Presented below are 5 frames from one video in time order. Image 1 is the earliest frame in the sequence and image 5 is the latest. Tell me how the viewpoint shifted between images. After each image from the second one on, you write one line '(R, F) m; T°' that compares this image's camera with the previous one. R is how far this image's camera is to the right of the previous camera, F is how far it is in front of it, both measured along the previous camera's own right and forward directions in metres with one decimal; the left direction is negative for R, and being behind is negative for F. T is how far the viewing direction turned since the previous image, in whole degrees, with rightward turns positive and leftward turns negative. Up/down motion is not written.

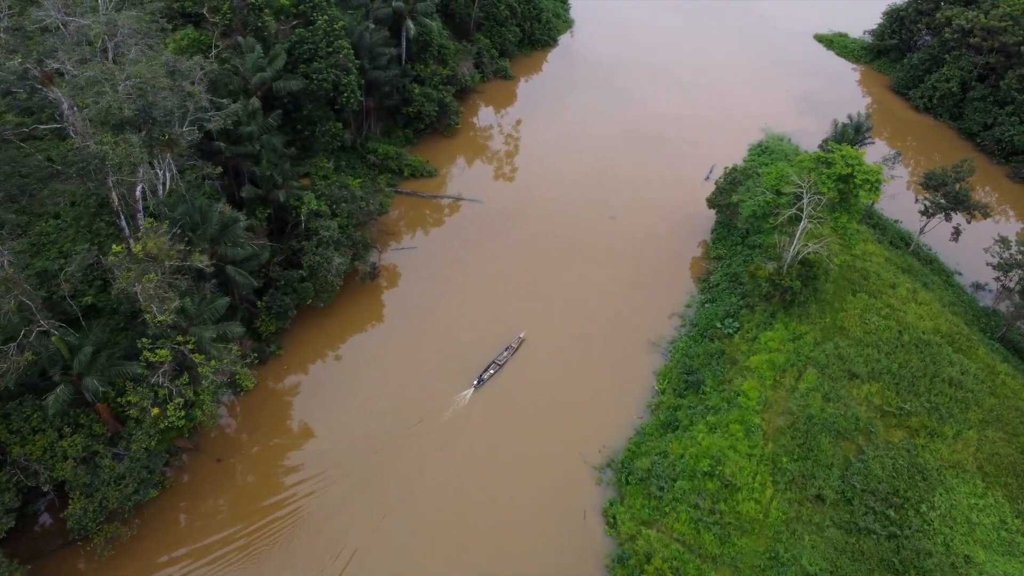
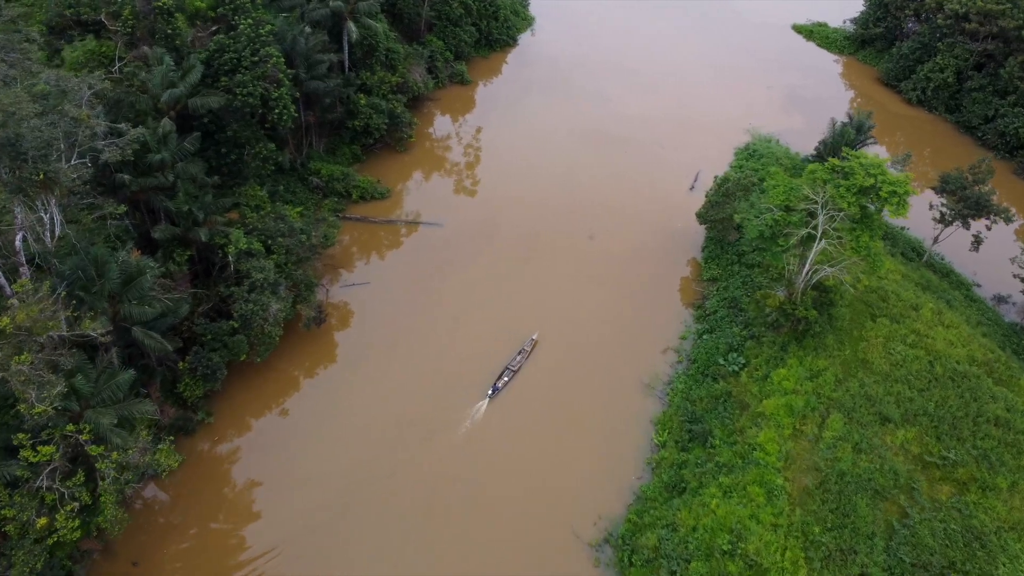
(-0.1, +2.9) m; +3°
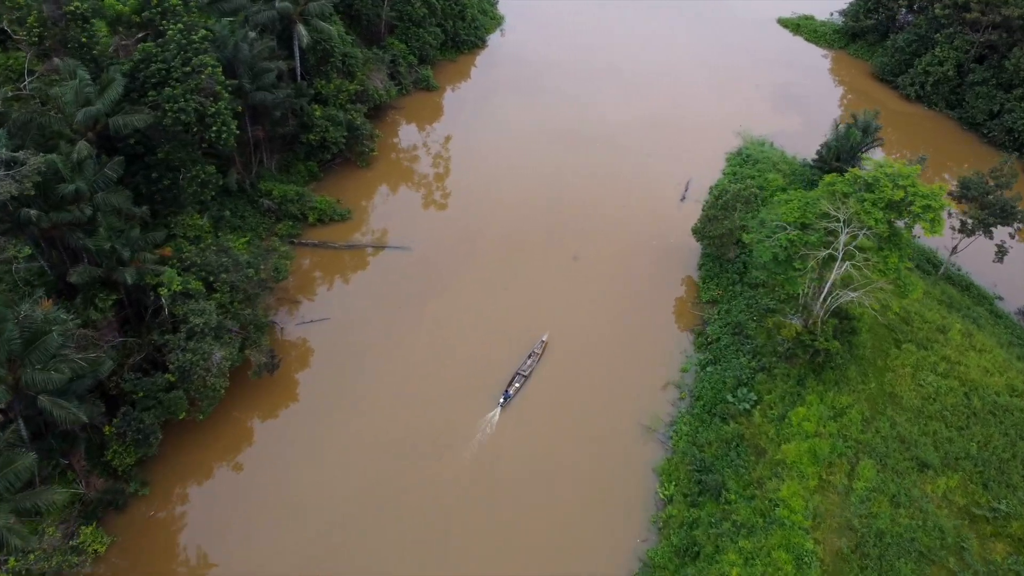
(-0.1, +2.1) m; +2°
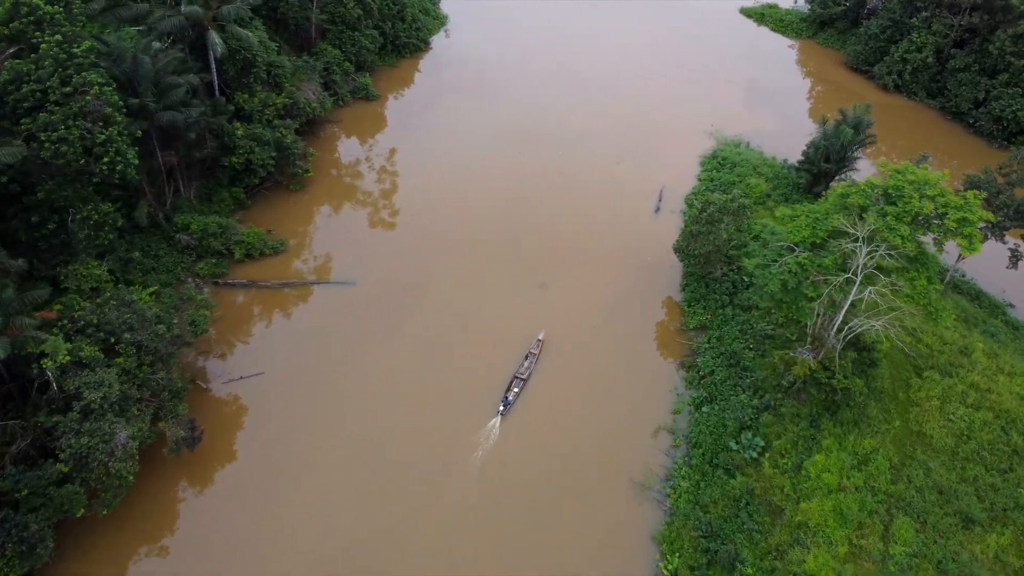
(-0.1, +2.3) m; +3°
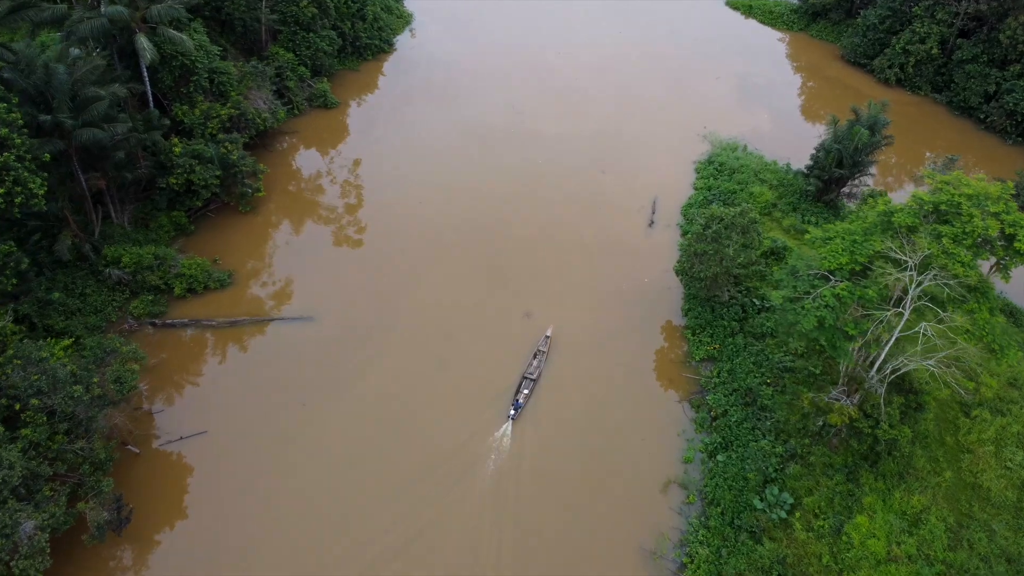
(-0.1, +2.0) m; +2°
